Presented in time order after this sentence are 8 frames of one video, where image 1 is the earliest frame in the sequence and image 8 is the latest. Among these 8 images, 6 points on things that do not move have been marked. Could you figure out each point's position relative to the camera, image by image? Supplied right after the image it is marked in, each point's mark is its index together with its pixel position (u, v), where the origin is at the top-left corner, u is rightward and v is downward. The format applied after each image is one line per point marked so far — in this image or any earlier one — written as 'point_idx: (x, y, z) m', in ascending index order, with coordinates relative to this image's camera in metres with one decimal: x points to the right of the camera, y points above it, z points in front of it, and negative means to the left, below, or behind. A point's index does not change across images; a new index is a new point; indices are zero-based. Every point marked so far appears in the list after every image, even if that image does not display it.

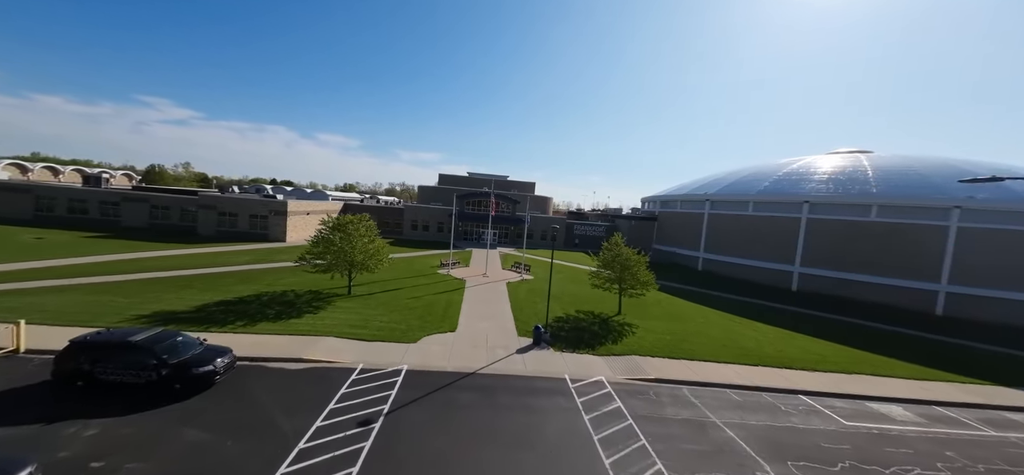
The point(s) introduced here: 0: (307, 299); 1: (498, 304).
0: (-11.6, -3.5, +17.1) m
1: (-0.9, -4.3, +19.8) m
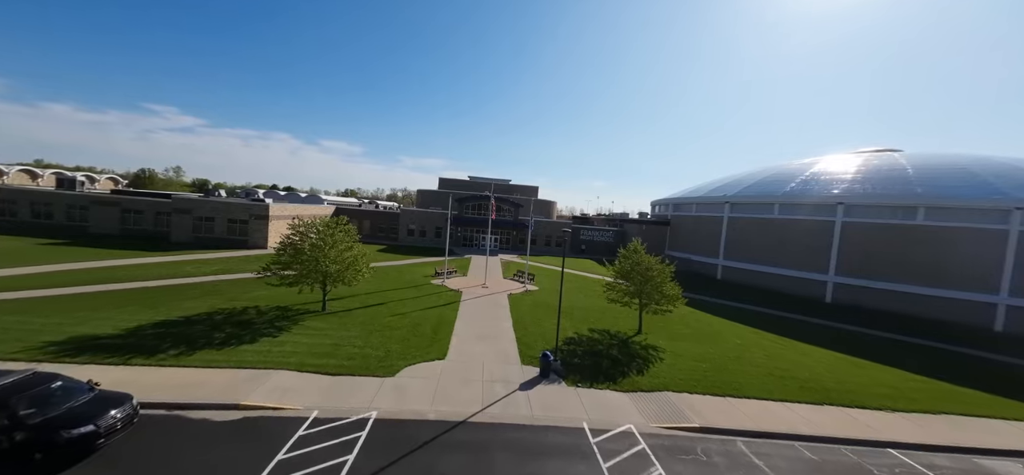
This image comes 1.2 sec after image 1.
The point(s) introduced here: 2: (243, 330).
0: (-11.5, -3.9, +14.4) m
1: (-0.8, -4.7, +17.0) m
2: (-11.6, -4.0, +13.1) m
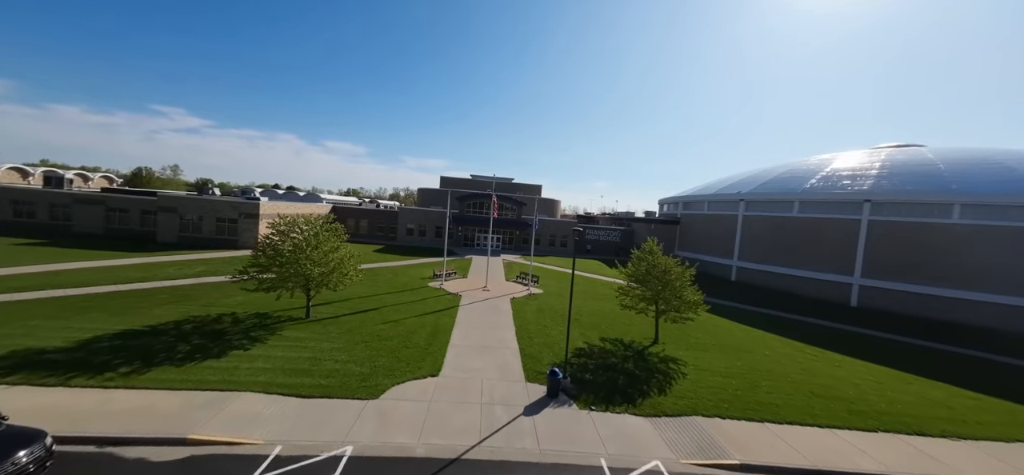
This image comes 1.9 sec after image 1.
0: (-11.4, -3.9, +12.9) m
1: (-0.6, -4.7, +15.4) m
2: (-11.5, -4.0, +11.7) m
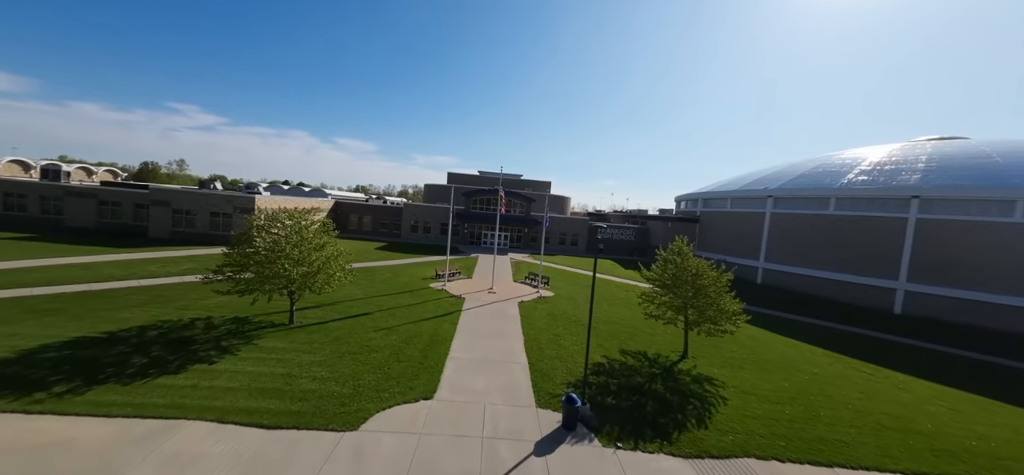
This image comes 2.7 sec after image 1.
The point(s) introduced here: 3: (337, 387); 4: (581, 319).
0: (-11.1, -3.7, +11.4) m
1: (-0.3, -4.6, +13.6) m
2: (-11.2, -3.8, +10.1) m
3: (-5.3, -4.5, +9.3) m
4: (+3.8, -4.4, +16.5) m
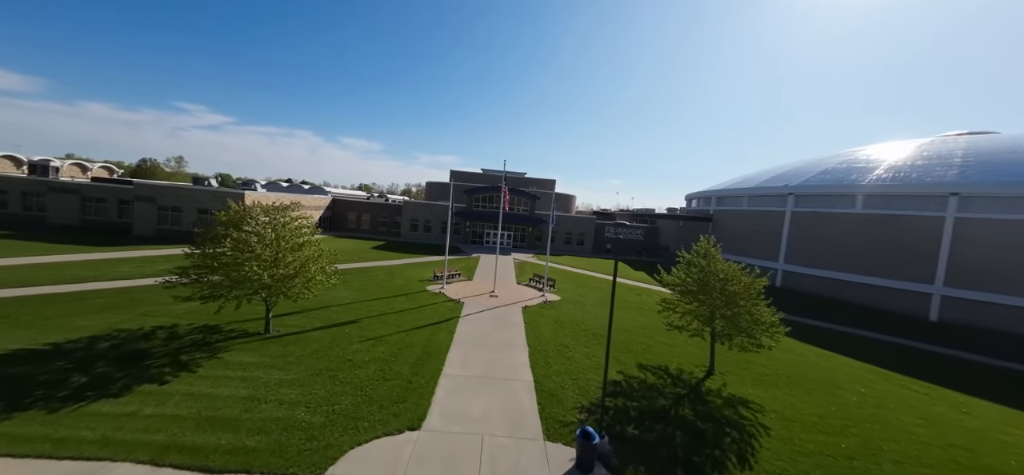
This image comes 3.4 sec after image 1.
0: (-11.0, -3.6, +10.0) m
1: (-0.1, -4.5, +12.1) m
2: (-11.2, -3.8, +8.7) m
3: (-5.2, -4.5, +7.8) m
4: (+3.9, -4.4, +14.9) m
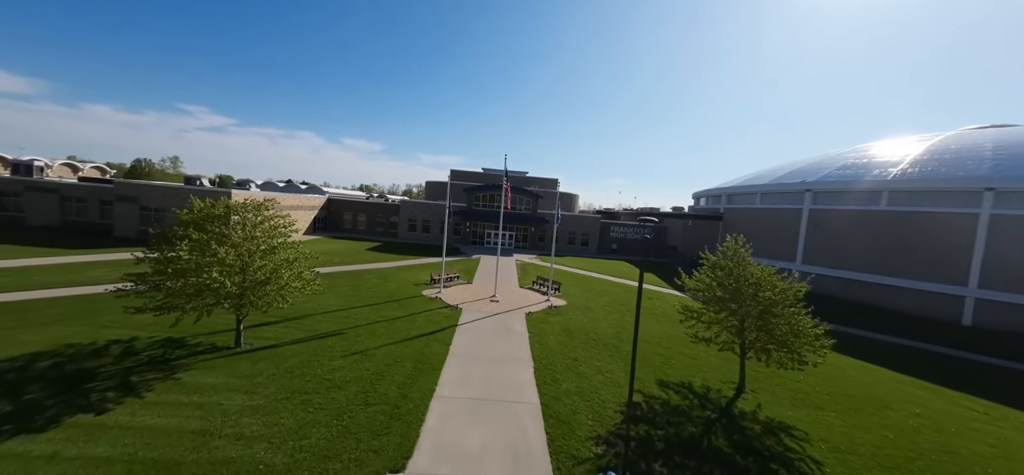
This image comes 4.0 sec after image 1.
0: (-10.9, -3.7, +8.7) m
1: (0.0, -4.5, +10.7) m
2: (-11.1, -3.8, +7.4) m
3: (-5.2, -4.5, +6.4) m
4: (+4.0, -4.4, +13.5) m
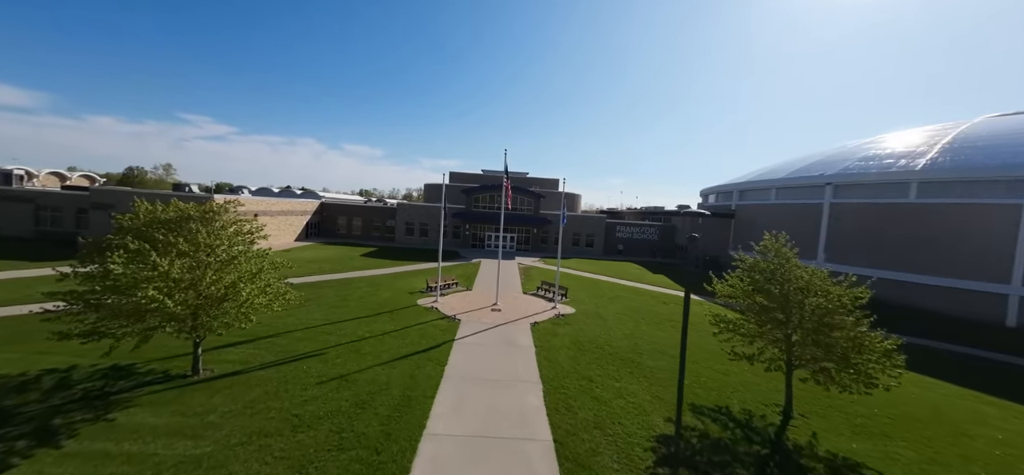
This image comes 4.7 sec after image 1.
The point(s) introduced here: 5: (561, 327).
0: (-10.7, -3.9, +7.2) m
1: (+0.1, -4.6, +9.1) m
2: (-10.9, -4.1, +5.9) m
3: (-5.0, -4.7, +4.9) m
4: (+4.2, -4.4, +11.9) m
5: (+2.2, -4.1, +14.1) m
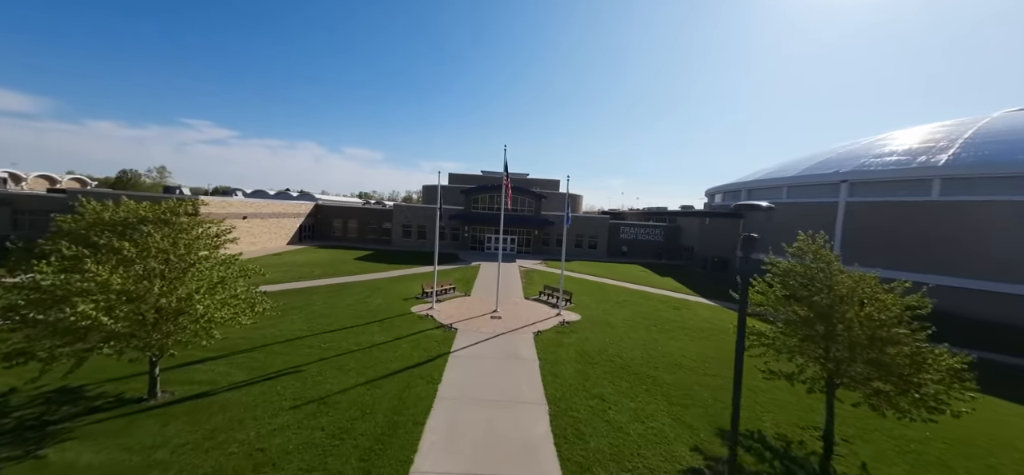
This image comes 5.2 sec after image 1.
0: (-10.7, -4.0, +6.1) m
1: (+0.2, -4.7, +8.0) m
2: (-10.9, -4.2, +4.8) m
3: (-5.0, -4.7, +3.8) m
4: (+4.3, -4.5, +10.8) m
5: (+2.3, -4.1, +12.9) m
